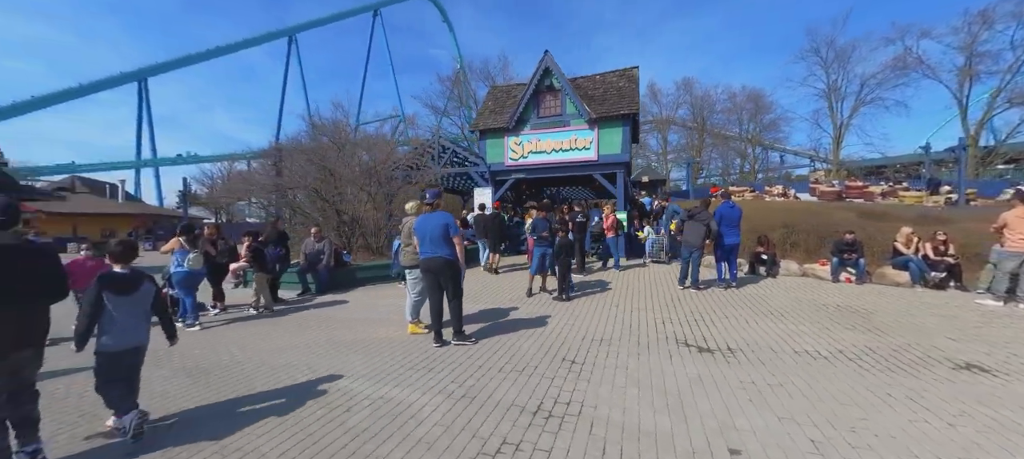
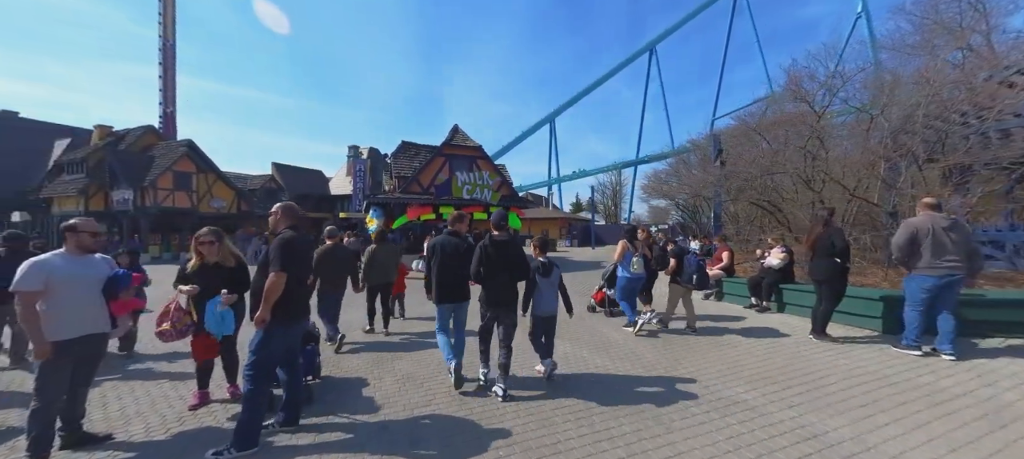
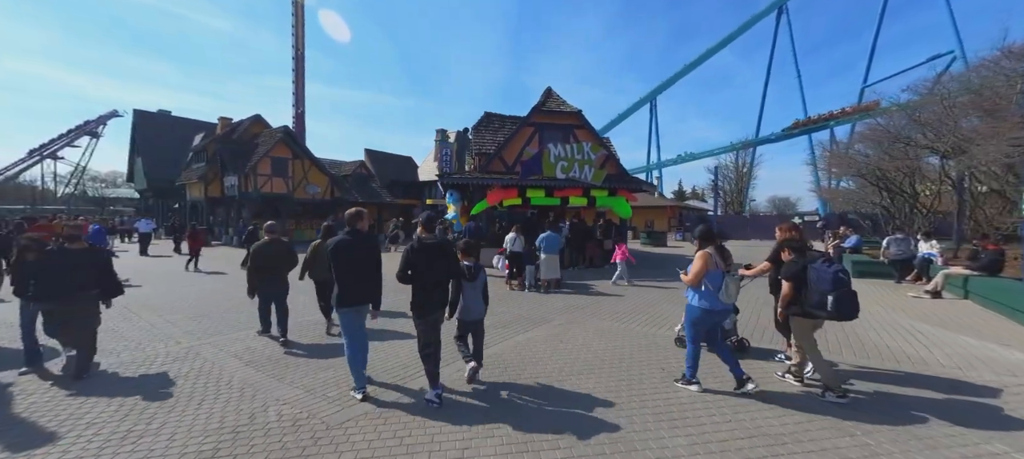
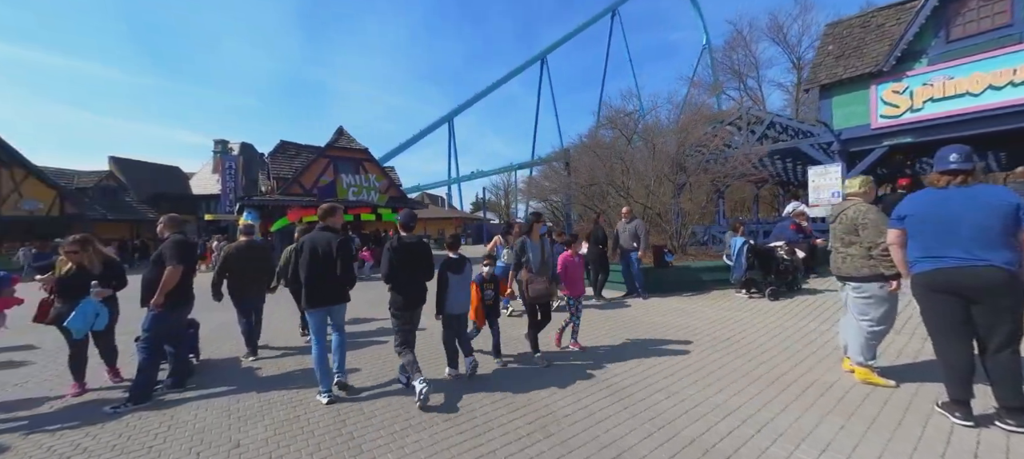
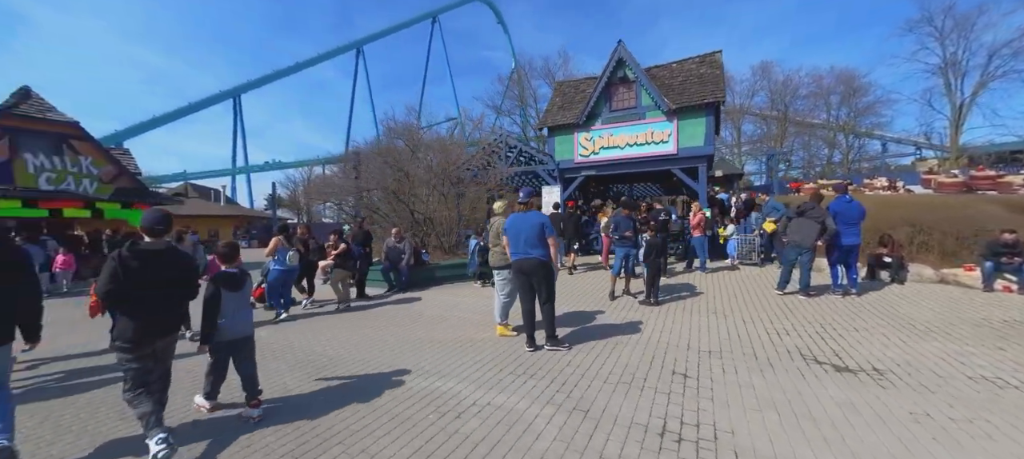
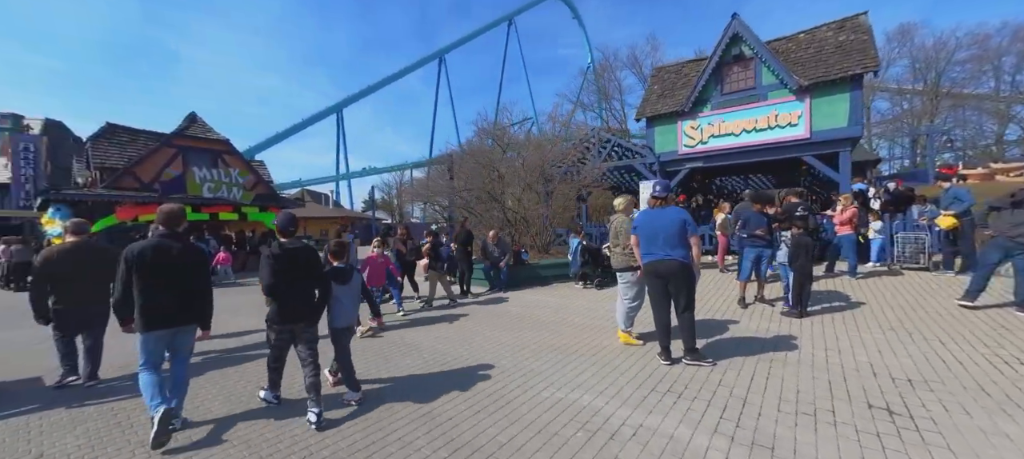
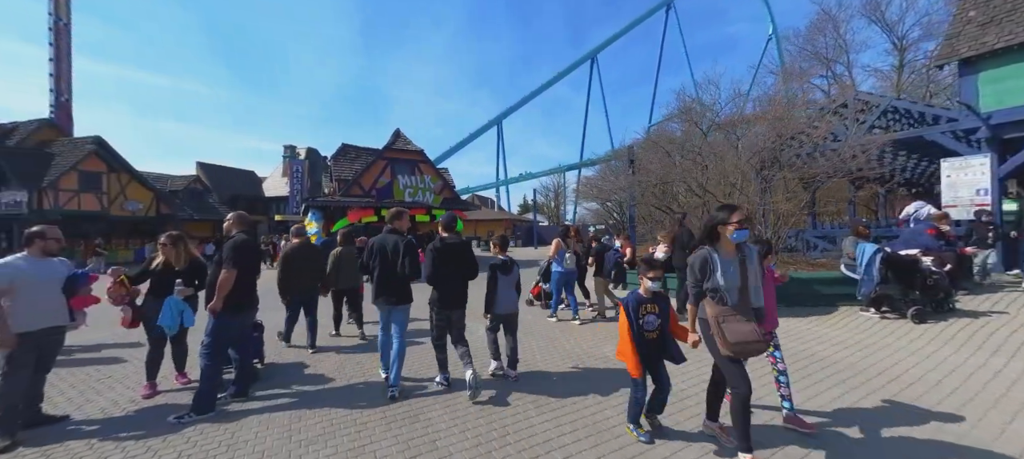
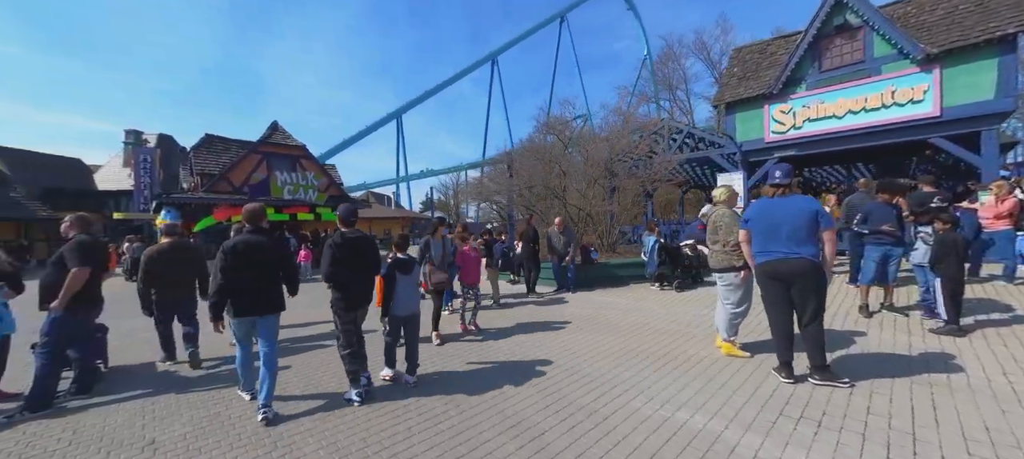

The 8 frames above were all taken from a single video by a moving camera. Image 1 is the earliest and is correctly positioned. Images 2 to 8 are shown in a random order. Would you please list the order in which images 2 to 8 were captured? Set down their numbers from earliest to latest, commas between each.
5, 6, 8, 4, 7, 2, 3
